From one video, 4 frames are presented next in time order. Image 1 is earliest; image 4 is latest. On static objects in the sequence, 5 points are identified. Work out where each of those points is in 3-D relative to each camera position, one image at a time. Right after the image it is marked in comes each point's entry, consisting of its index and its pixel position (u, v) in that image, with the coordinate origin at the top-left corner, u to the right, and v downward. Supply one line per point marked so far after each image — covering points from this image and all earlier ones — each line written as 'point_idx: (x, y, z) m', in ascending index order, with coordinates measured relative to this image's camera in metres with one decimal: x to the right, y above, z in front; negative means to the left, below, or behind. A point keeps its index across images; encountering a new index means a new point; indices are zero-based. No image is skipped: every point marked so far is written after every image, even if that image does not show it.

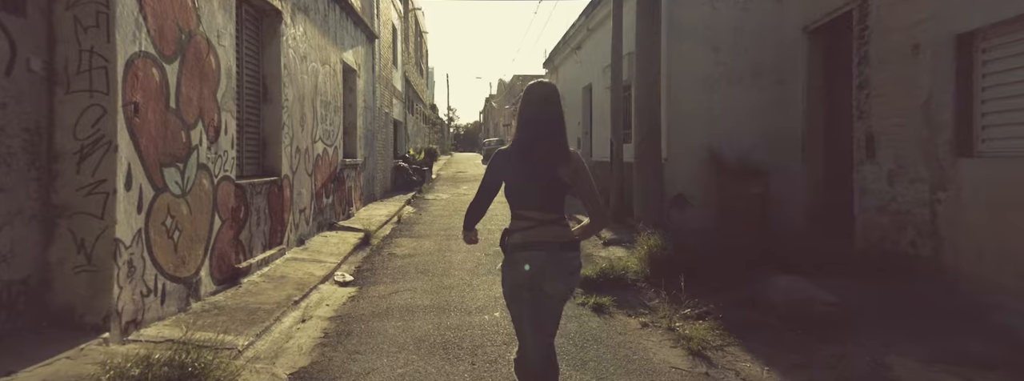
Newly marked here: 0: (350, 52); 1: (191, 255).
0: (-3.0, +2.6, +10.6) m
1: (-2.5, -0.5, +4.4) m
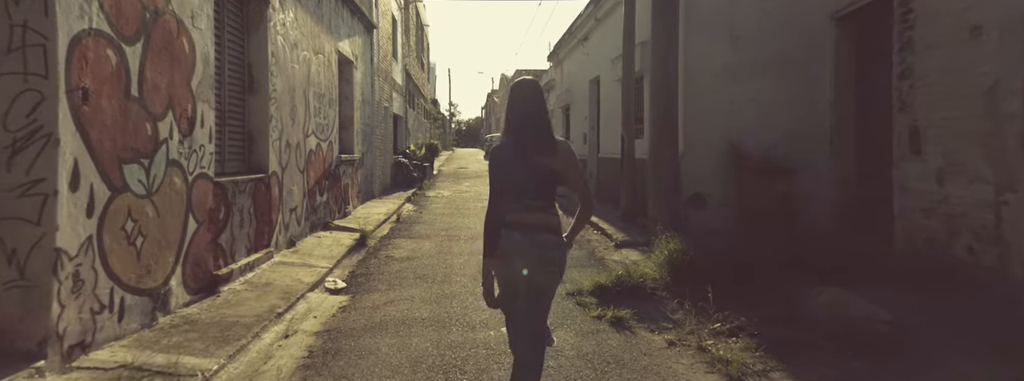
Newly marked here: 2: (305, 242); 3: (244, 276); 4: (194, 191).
0: (-3.0, +2.6, +10.1) m
1: (-2.4, -0.5, +3.9) m
2: (-2.7, -0.7, +7.3) m
3: (-2.5, -0.8, +5.3) m
4: (-2.5, 0.0, +4.5) m
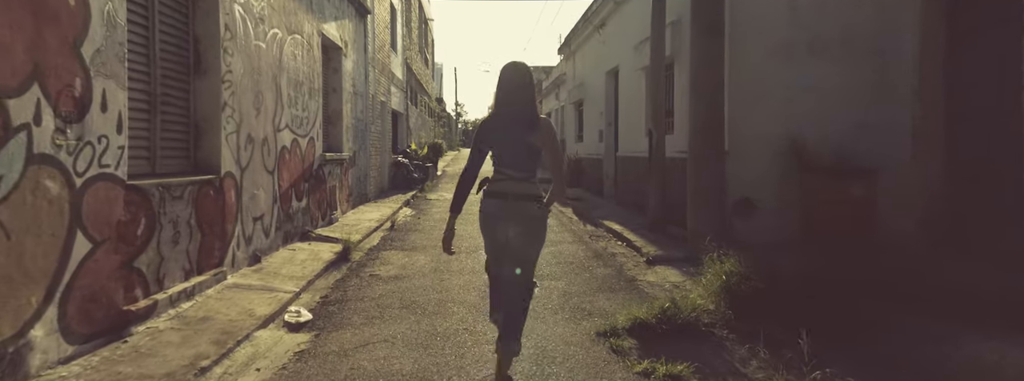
0: (-2.8, +2.6, +8.9) m
1: (-2.3, -0.5, +2.6) m
2: (-2.6, -0.7, +6.1) m
3: (-2.4, -0.8, +4.1) m
4: (-2.4, 0.0, +3.3) m
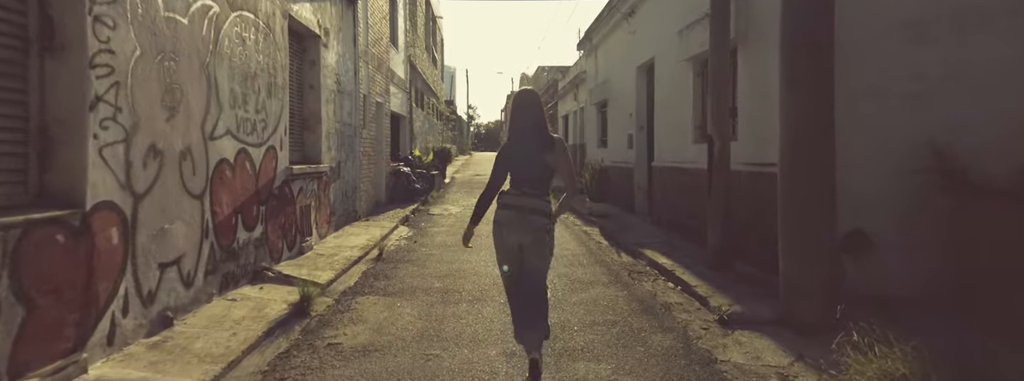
0: (-2.6, +2.3, +7.1) m
1: (-2.3, -0.8, +0.9) m
2: (-2.4, -1.0, +4.4) m
3: (-2.3, -1.1, +2.3) m
4: (-2.4, -0.3, +1.5) m
